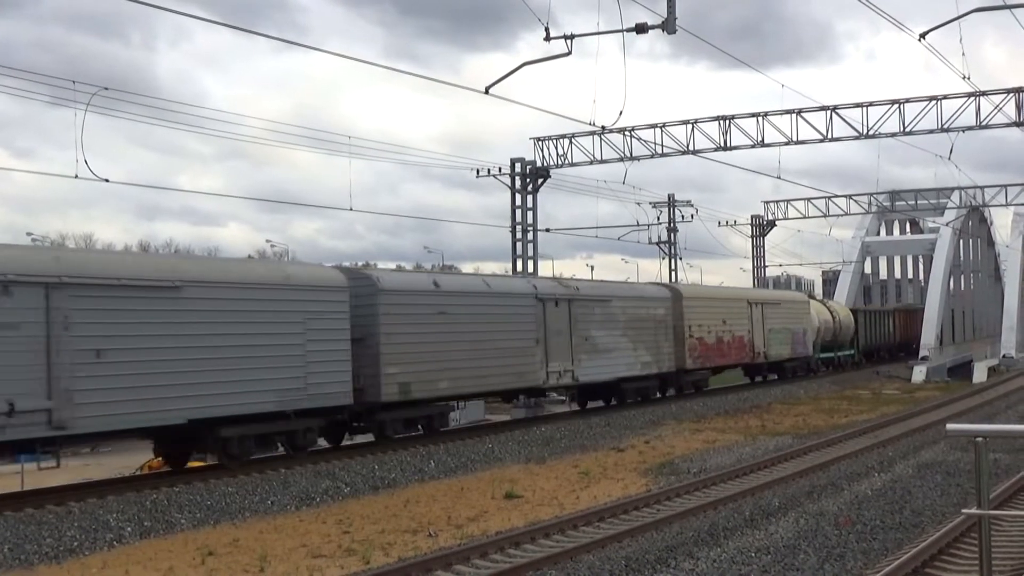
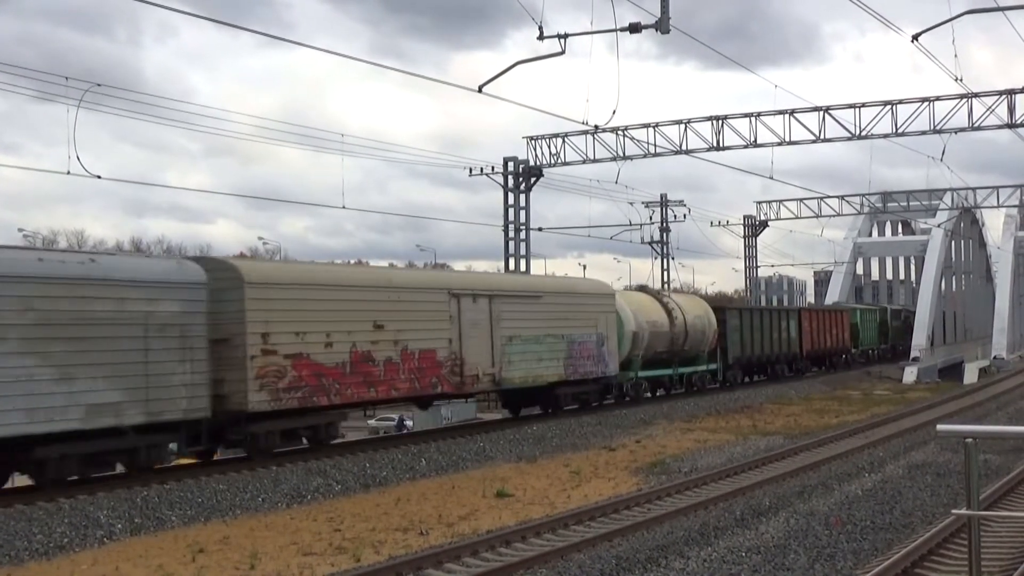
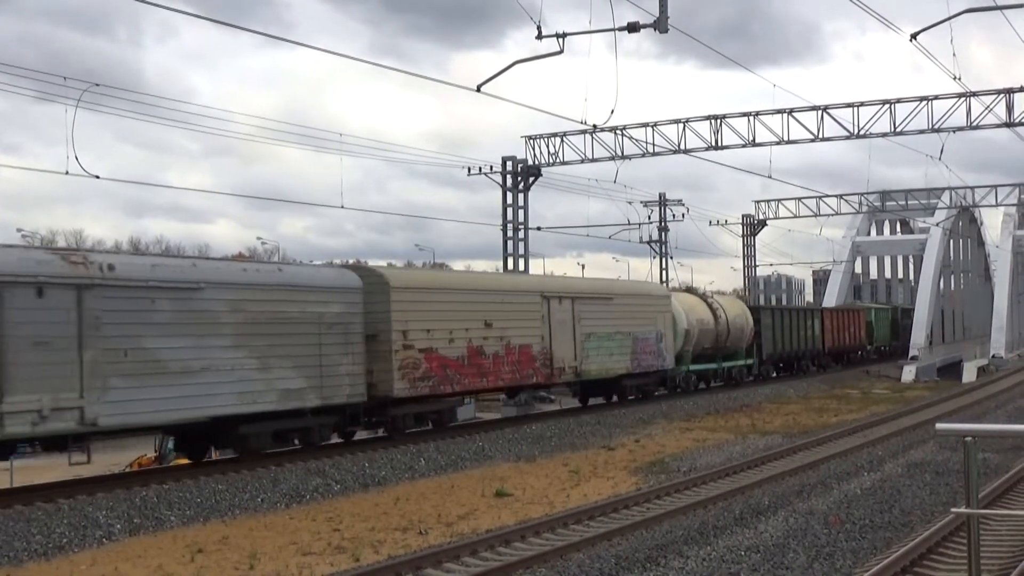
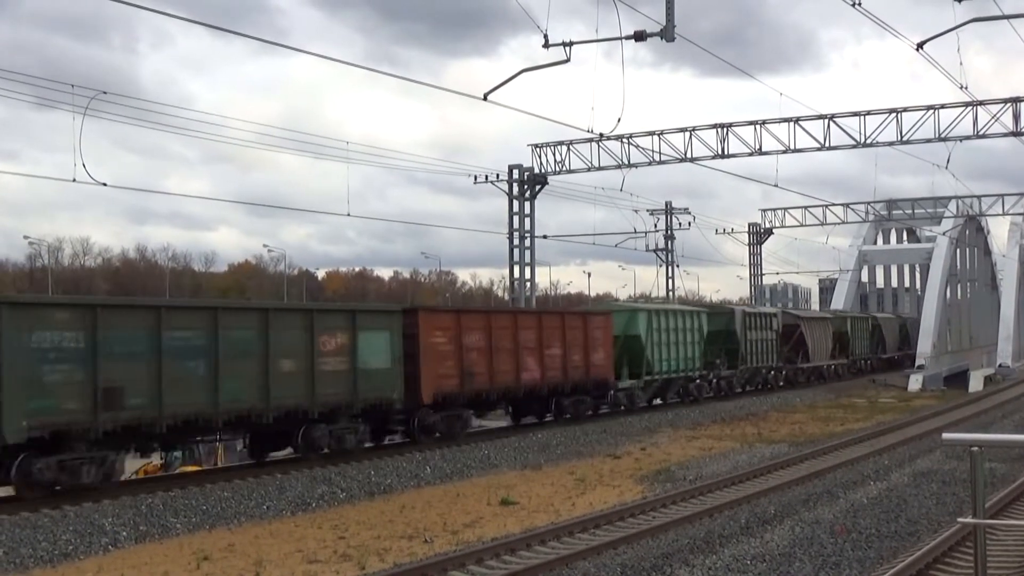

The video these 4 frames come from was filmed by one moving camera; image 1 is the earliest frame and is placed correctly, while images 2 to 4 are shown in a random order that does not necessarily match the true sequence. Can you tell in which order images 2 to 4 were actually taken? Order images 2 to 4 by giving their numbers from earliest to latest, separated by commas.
3, 2, 4
